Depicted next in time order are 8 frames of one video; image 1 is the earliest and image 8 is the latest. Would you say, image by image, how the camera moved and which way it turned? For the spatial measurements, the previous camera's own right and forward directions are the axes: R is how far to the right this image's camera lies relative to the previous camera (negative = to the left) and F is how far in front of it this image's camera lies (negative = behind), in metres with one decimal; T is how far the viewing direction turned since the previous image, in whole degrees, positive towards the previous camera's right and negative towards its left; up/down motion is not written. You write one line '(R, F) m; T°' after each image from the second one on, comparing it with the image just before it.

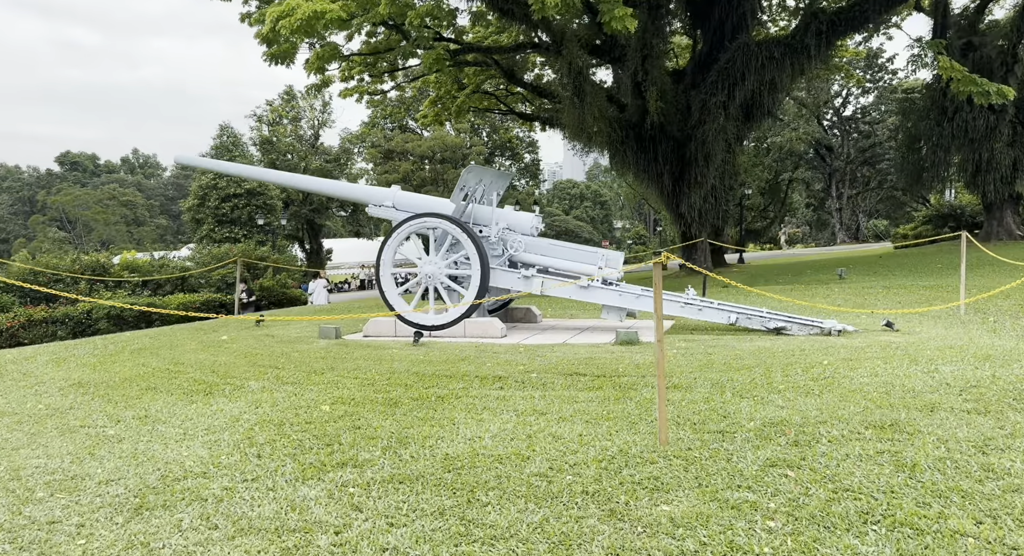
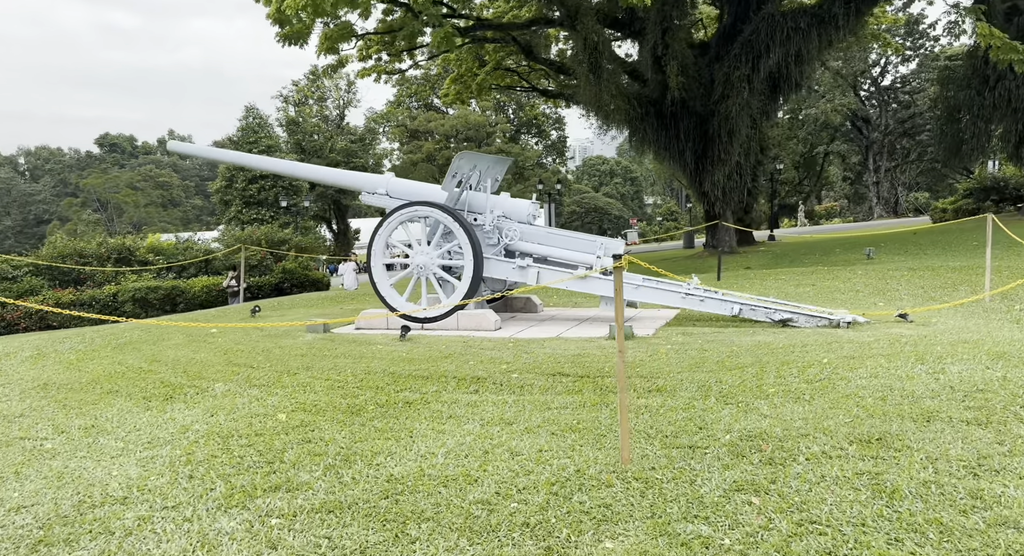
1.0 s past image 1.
(+0.5, +0.3) m; -2°
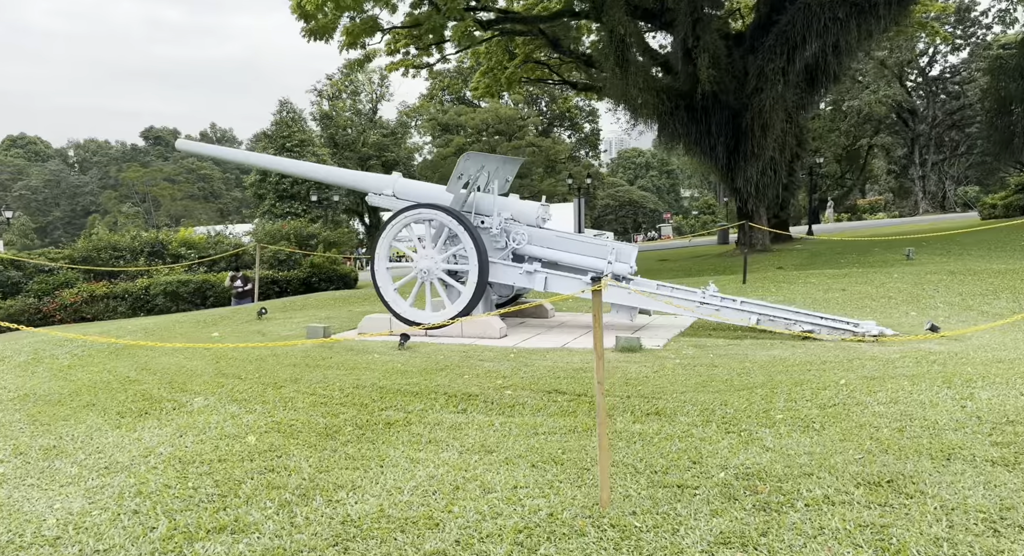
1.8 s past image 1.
(+0.3, +0.3) m; -3°
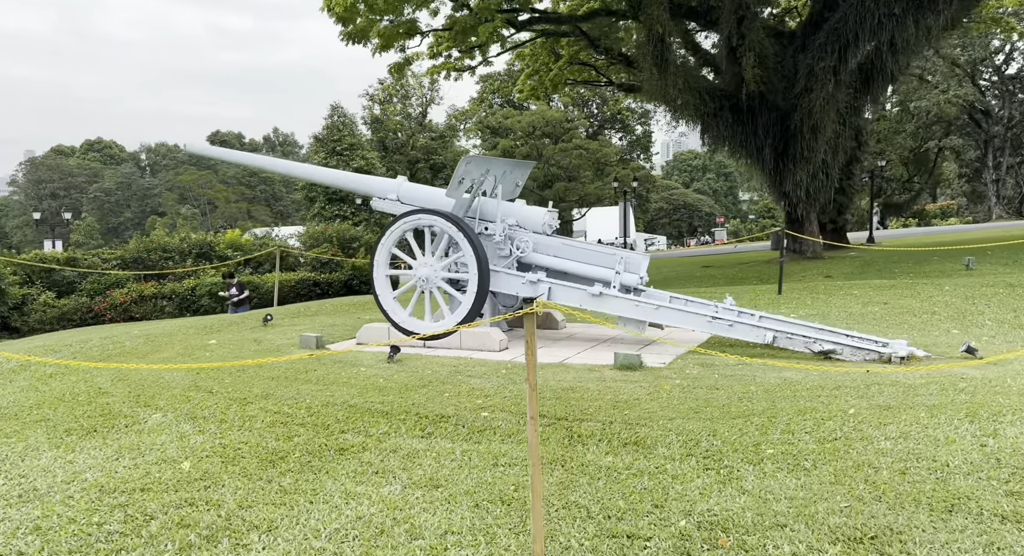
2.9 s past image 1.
(+0.6, +0.4) m; -4°
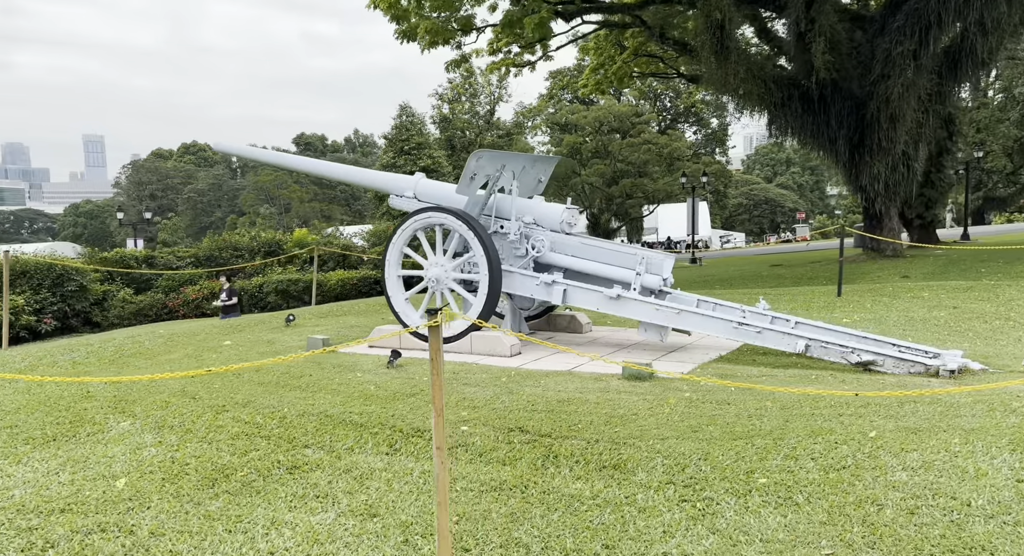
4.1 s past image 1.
(+0.7, +0.5) m; -6°
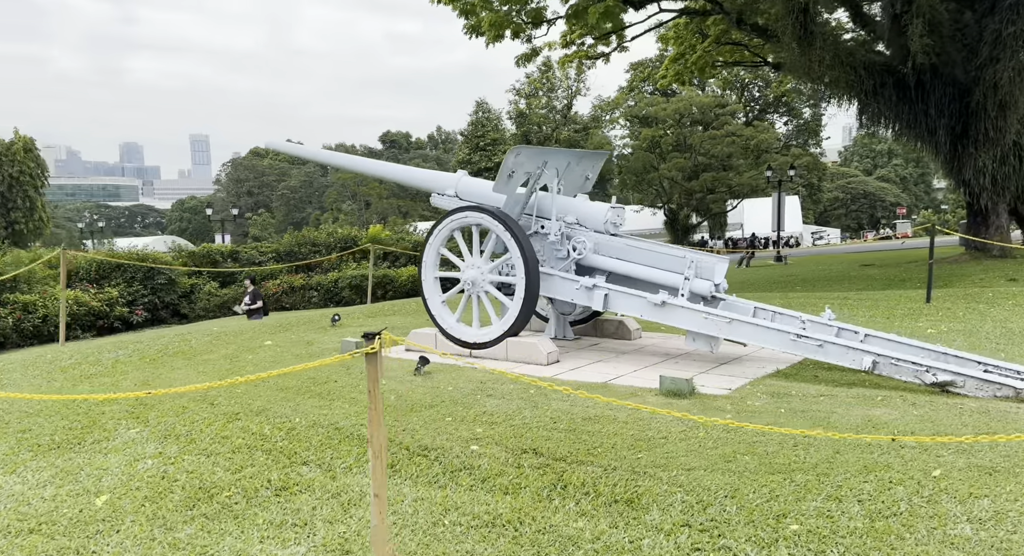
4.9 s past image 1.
(+0.4, +0.5) m; -6°
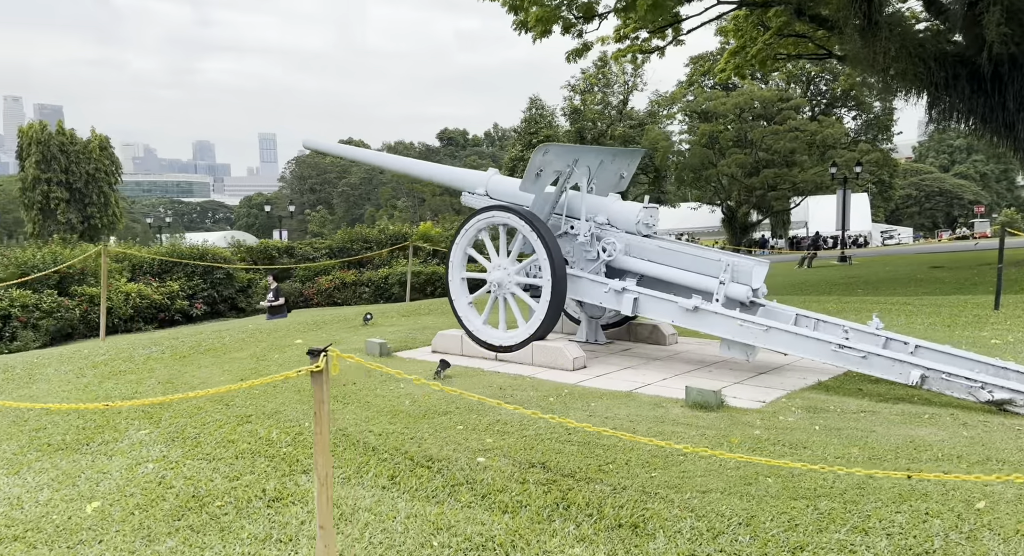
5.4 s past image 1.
(+0.3, +0.3) m; -4°
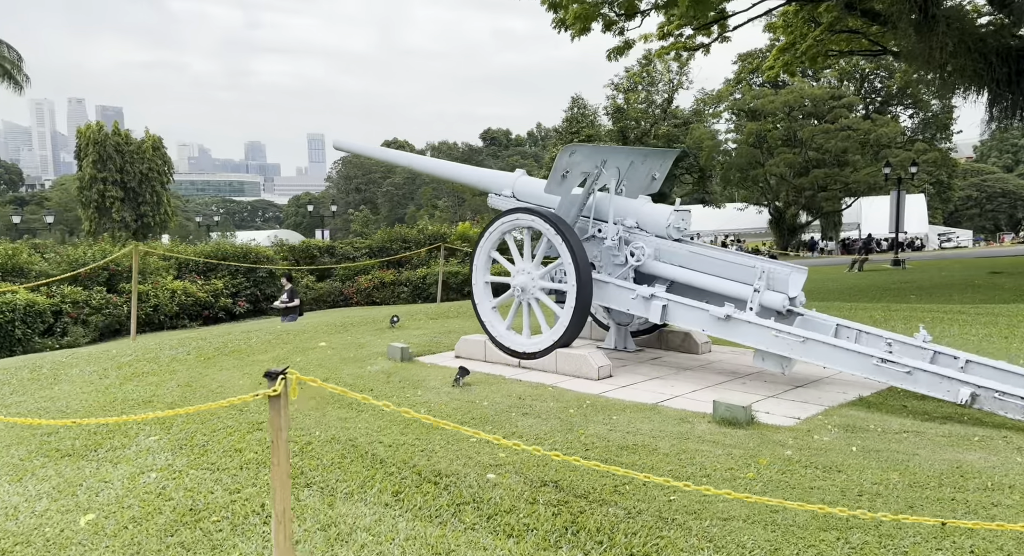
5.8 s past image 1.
(+0.2, +0.2) m; -3°
